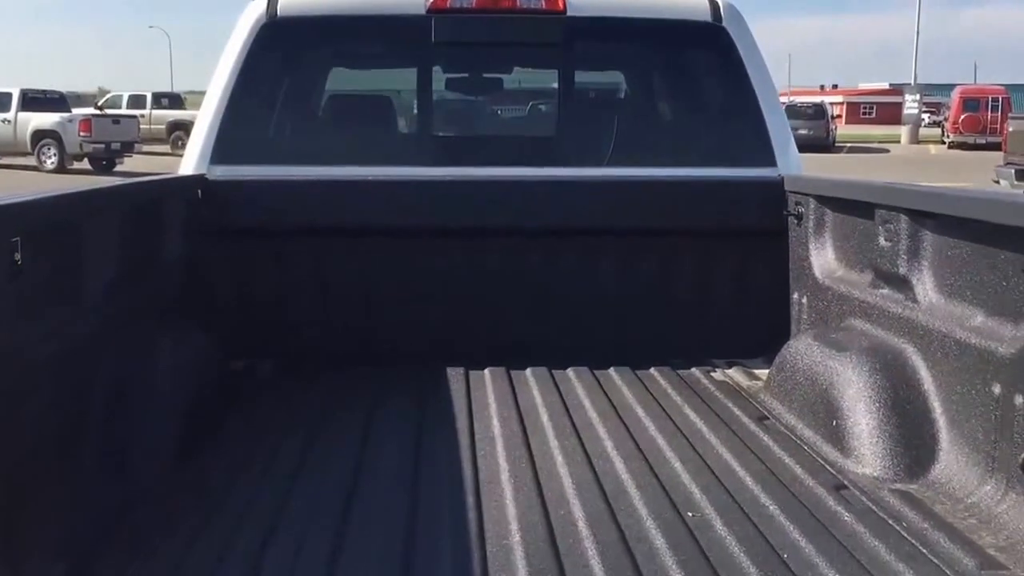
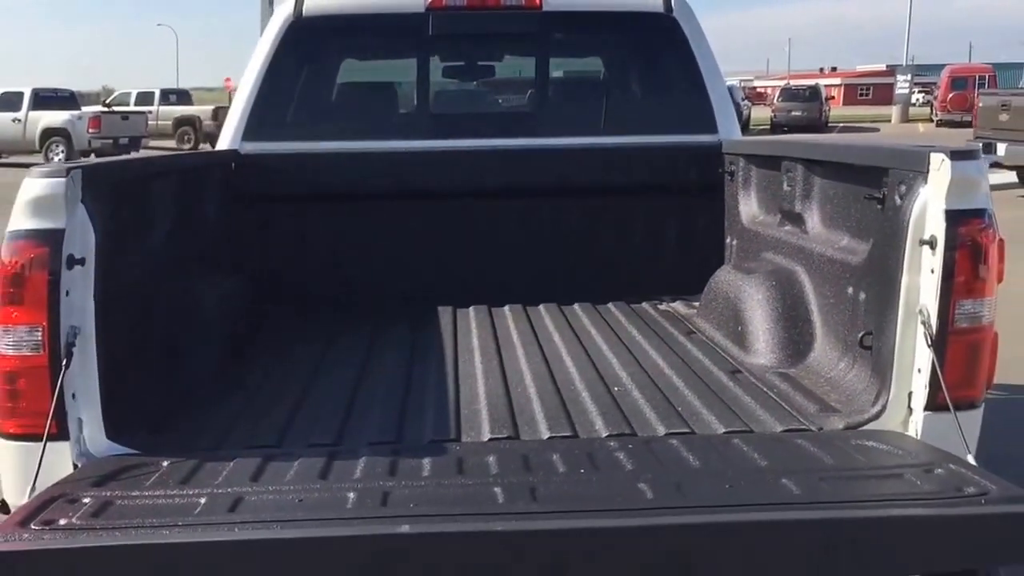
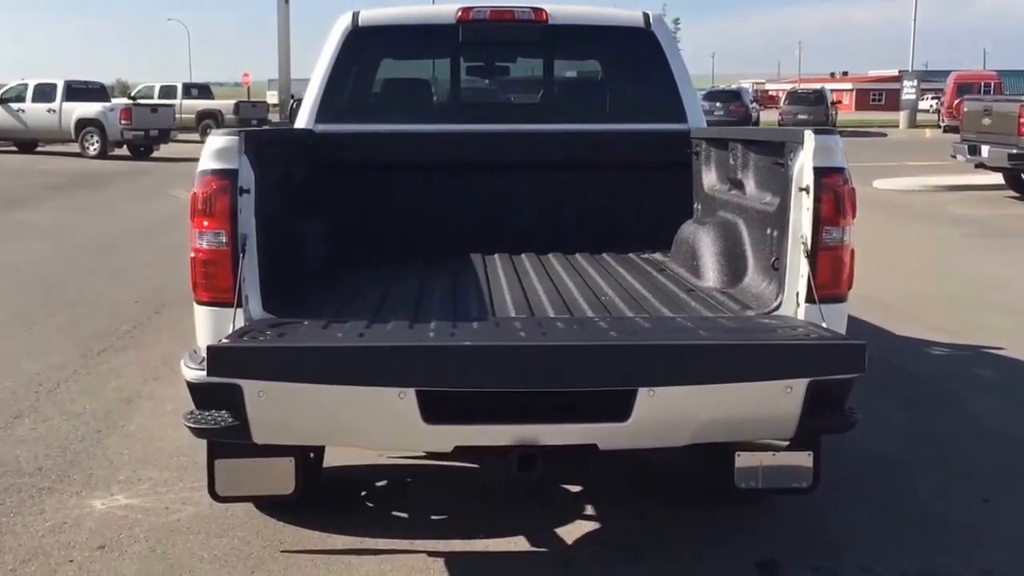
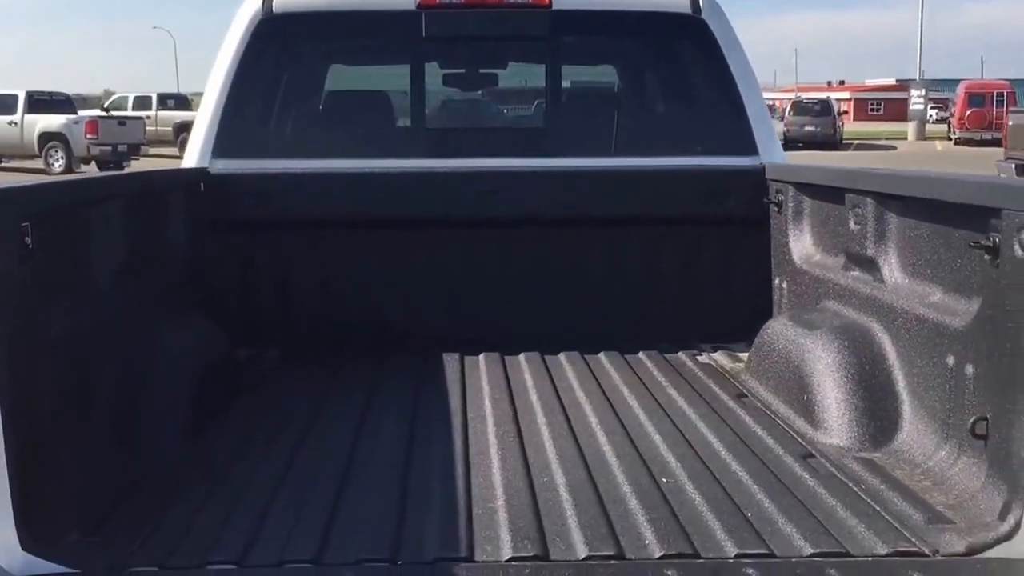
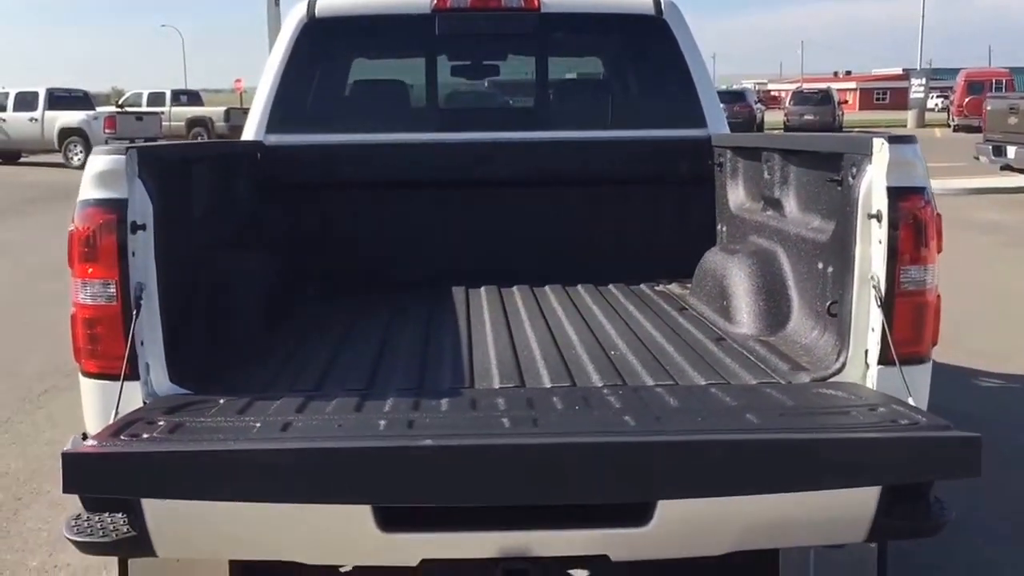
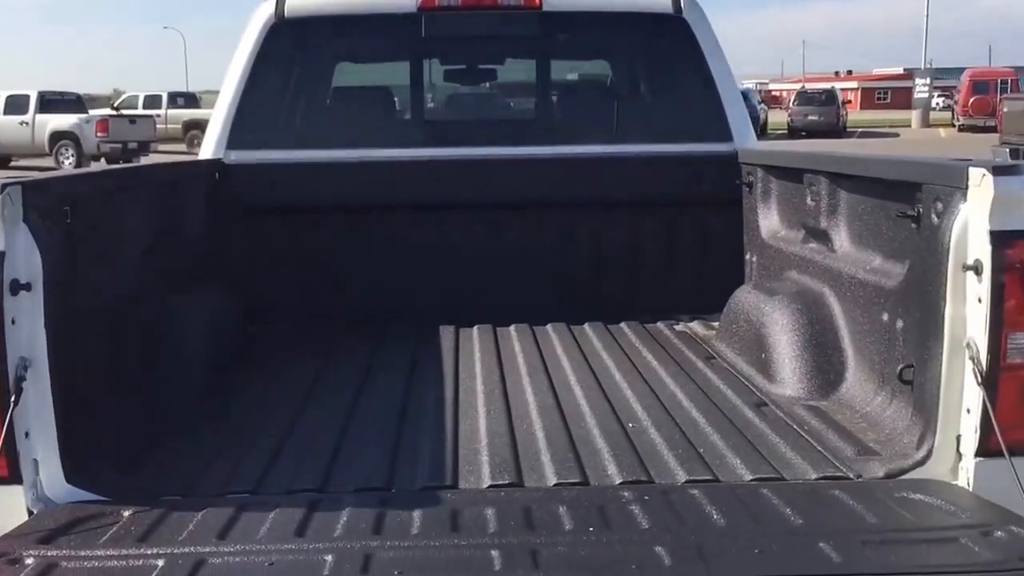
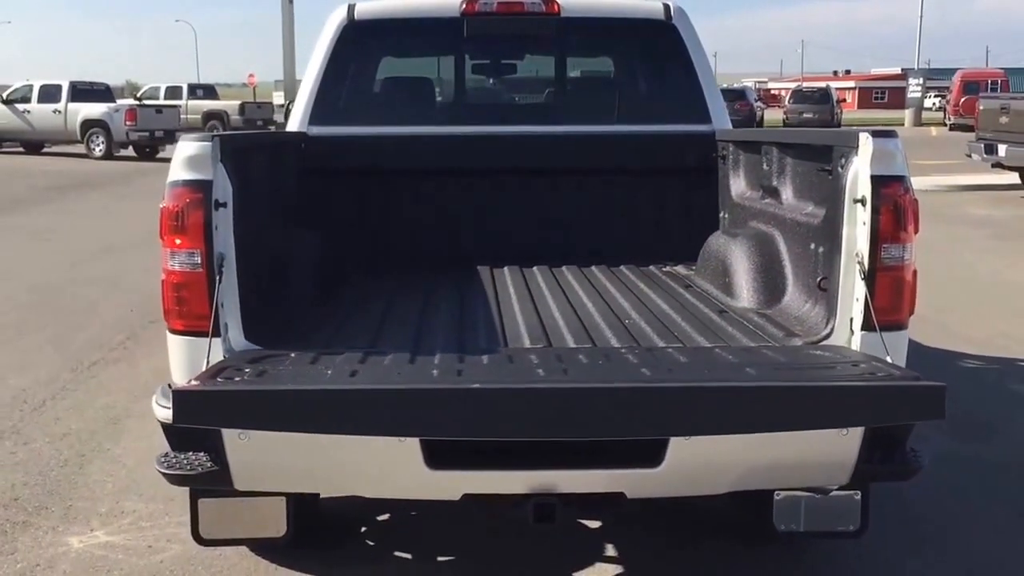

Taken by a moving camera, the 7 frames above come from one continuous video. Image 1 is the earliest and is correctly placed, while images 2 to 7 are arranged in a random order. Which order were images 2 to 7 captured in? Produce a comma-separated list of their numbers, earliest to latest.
4, 6, 2, 5, 7, 3
